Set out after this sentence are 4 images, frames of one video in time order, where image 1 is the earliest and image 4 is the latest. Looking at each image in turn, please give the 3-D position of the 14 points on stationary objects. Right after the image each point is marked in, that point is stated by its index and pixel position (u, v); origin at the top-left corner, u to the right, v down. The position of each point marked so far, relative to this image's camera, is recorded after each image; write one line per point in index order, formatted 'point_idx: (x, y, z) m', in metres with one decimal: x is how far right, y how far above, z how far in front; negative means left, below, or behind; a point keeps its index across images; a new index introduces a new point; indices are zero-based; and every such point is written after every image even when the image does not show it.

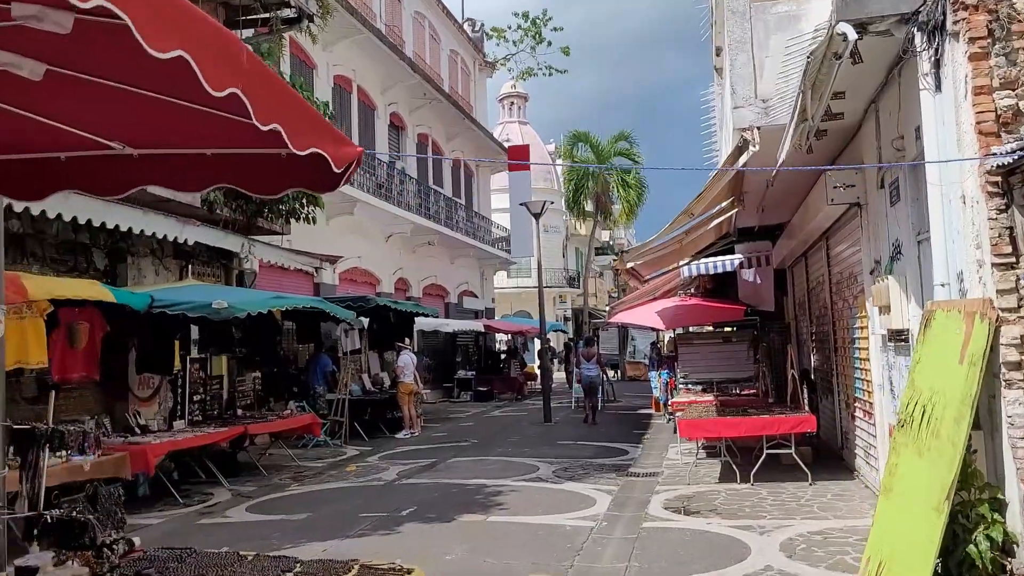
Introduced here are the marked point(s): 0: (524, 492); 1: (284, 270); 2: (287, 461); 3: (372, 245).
0: (+0.1, -2.0, +8.6) m
1: (-3.9, +0.3, +15.3) m
2: (-2.9, -2.2, +11.5) m
3: (-3.0, +0.9, +19.1) m
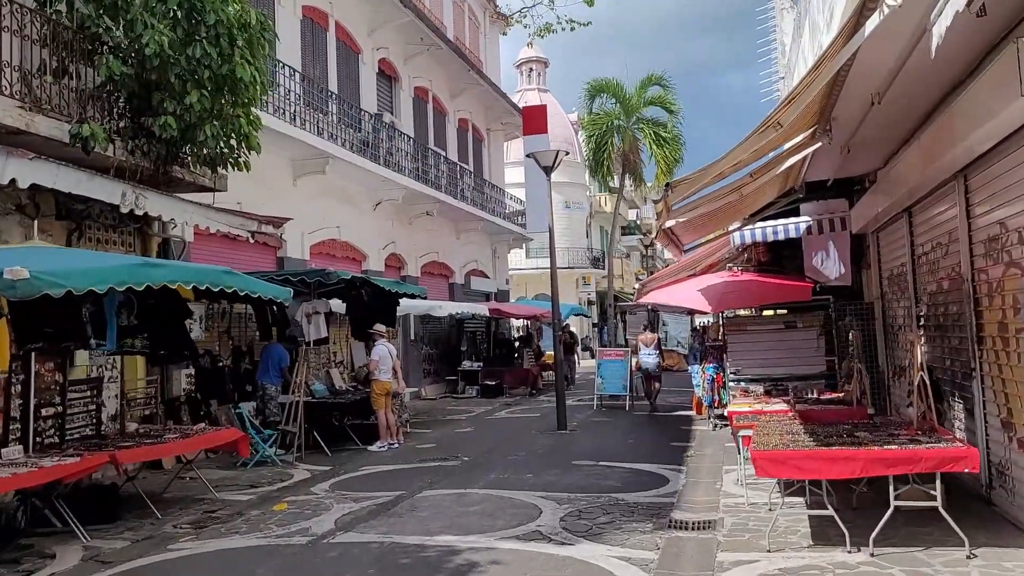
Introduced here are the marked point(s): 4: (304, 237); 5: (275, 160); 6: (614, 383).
0: (0.0, -1.7, +5.5) m
1: (-3.9, +0.7, +12.3) m
2: (-2.9, -1.9, +8.5) m
3: (-2.8, +1.3, +16.0) m
4: (-3.3, +0.8, +14.1) m
5: (-3.6, +1.9, +13.4) m
6: (+1.6, -1.5, +15.1) m
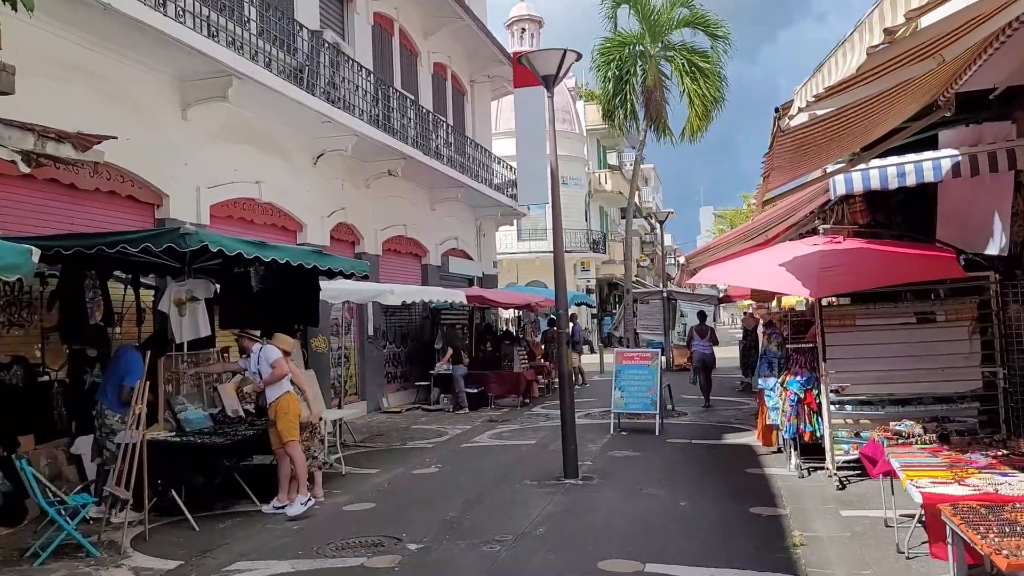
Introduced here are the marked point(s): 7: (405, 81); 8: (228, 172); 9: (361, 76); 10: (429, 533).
0: (-0.1, -1.5, +1.4) m
1: (-4.0, +0.9, +8.1) m
2: (-3.1, -1.7, +4.3) m
3: (-3.0, +1.6, +11.8) m
4: (-3.5, +1.1, +9.9) m
5: (-3.8, +2.2, +9.2) m
6: (+1.4, -1.3, +10.9) m
7: (-2.0, +3.9, +16.4) m
8: (-3.3, +1.4, +10.5) m
9: (-2.2, +3.1, +13.2) m
10: (-0.6, -1.7, +6.3) m
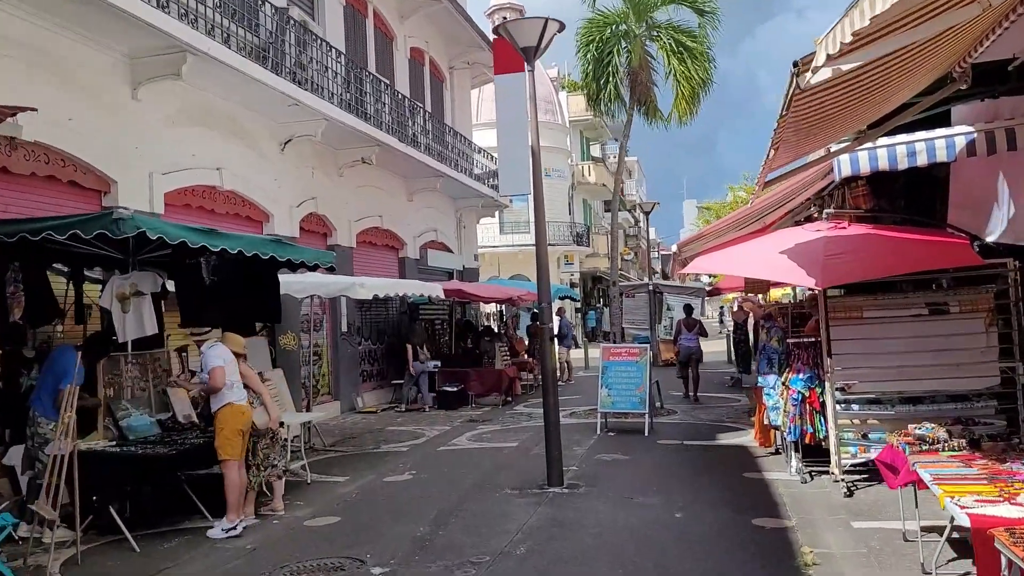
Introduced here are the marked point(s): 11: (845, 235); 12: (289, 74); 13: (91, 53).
0: (-0.1, -1.5, +0.7) m
1: (-4.2, +0.9, +7.4) m
2: (-3.2, -1.7, +3.6) m
3: (-3.3, +1.7, +11.1) m
4: (-3.7, +1.1, +9.2) m
5: (-4.0, +2.2, +8.4) m
6: (+1.2, -1.2, +10.3) m
7: (-2.3, +4.0, +15.7) m
8: (-3.6, +1.4, +9.7) m
9: (-2.5, +3.2, +12.5) m
10: (-0.7, -1.7, +5.6) m
11: (+2.6, +0.5, +6.7) m
12: (-2.8, +2.7, +11.1) m
13: (-4.0, +2.2, +8.4) m
